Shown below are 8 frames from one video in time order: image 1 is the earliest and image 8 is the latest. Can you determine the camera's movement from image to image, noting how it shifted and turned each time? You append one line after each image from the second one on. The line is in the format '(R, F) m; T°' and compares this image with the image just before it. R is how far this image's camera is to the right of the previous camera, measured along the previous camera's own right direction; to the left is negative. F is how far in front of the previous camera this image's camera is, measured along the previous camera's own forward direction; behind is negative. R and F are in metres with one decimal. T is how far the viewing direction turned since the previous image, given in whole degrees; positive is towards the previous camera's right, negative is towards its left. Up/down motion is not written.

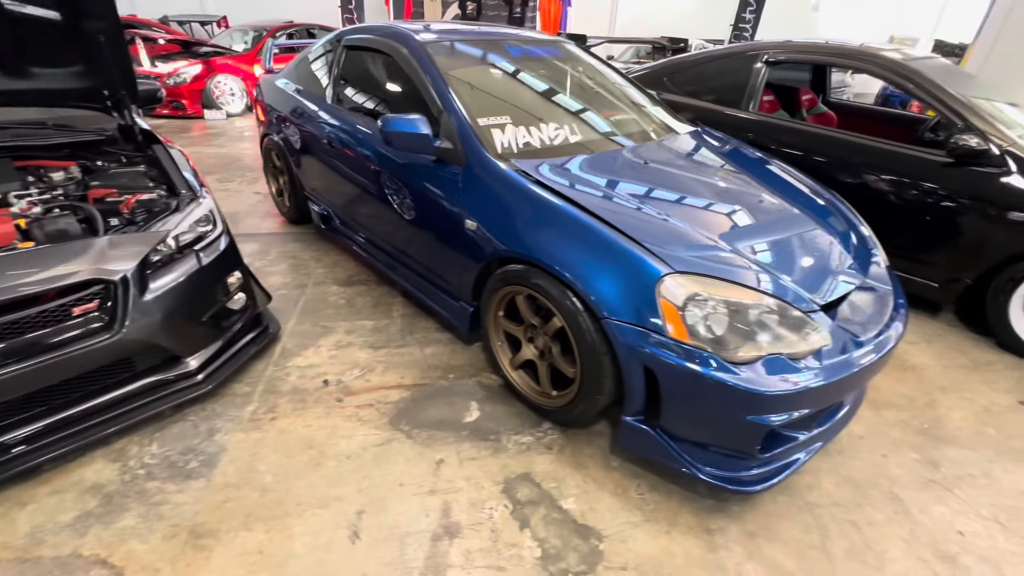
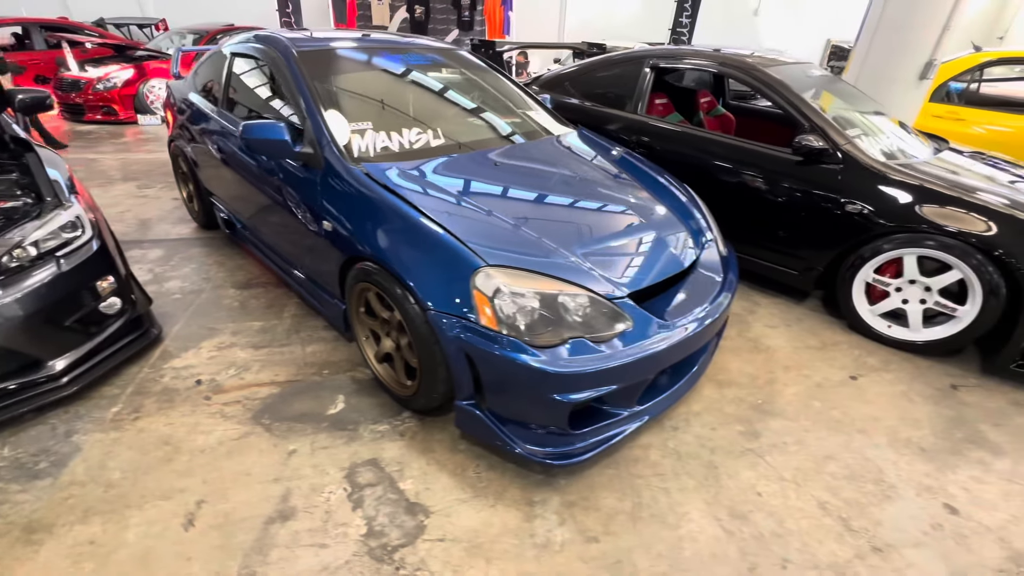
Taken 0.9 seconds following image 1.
(+0.5, -0.1) m; +3°
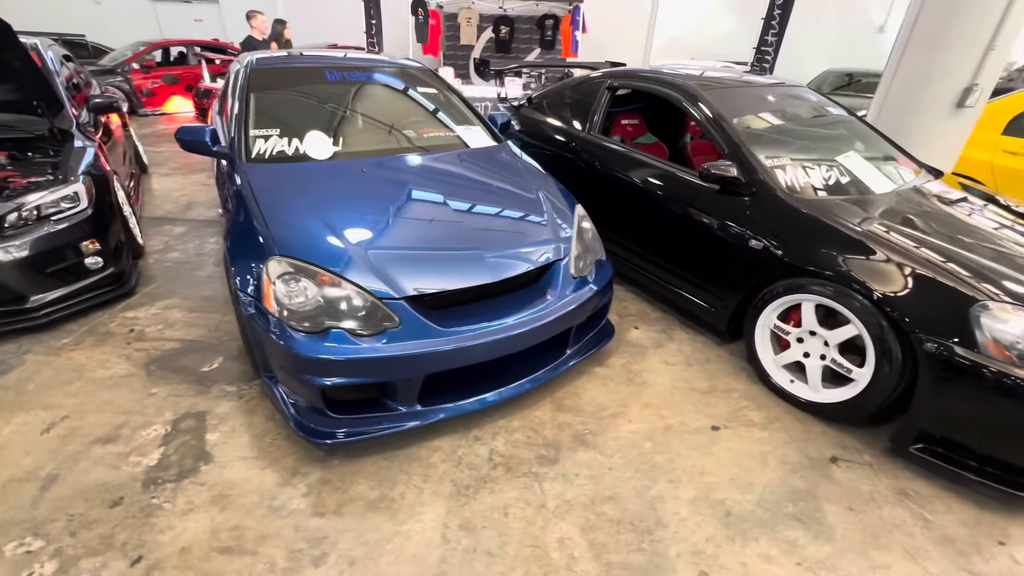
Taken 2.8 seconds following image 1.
(+1.1, 0.0) m; -13°
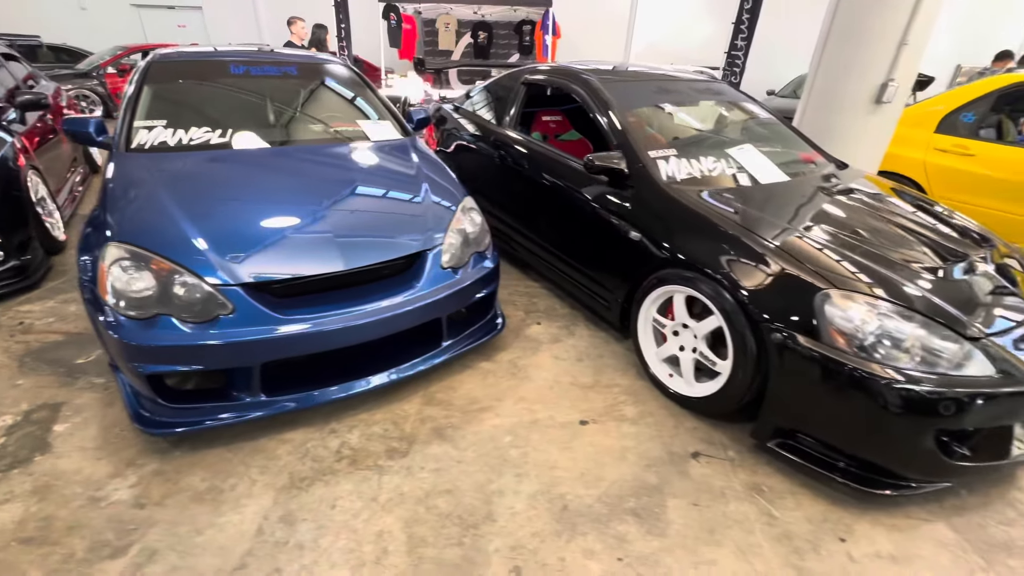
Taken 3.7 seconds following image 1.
(+0.6, 0.0) m; 0°
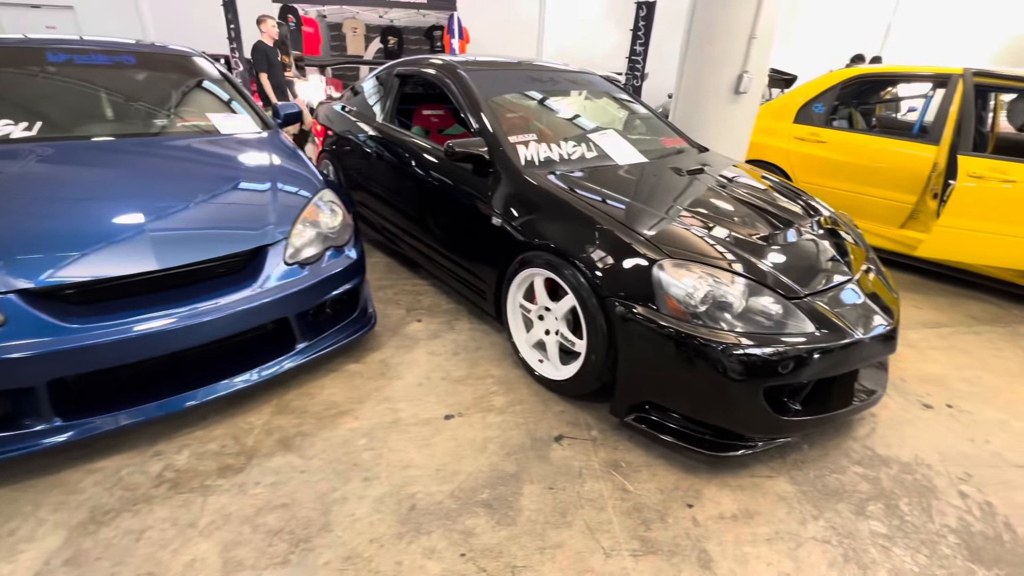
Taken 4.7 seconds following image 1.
(+0.4, +0.1) m; +7°
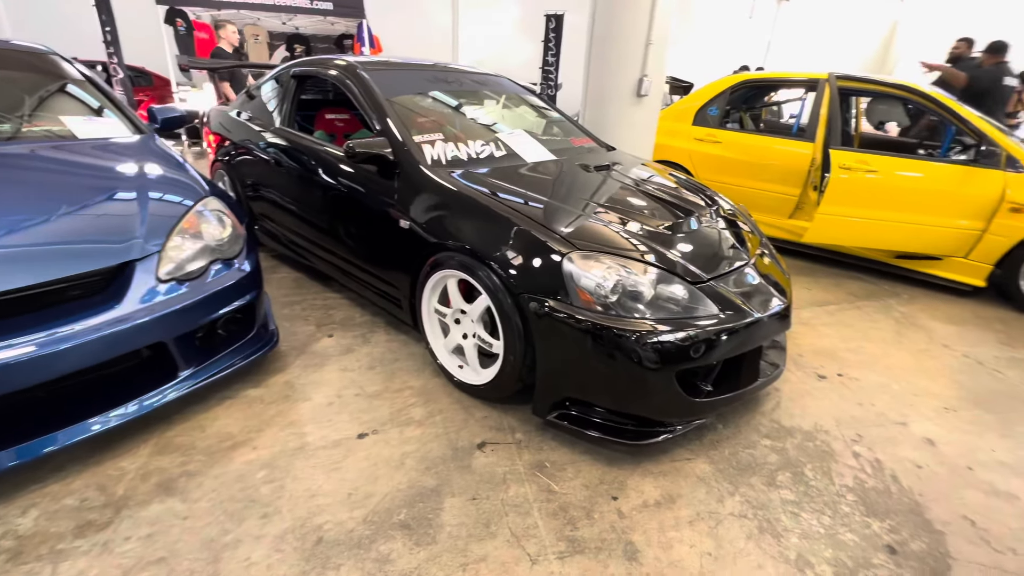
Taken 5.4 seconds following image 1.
(+0.1, +0.1) m; +8°
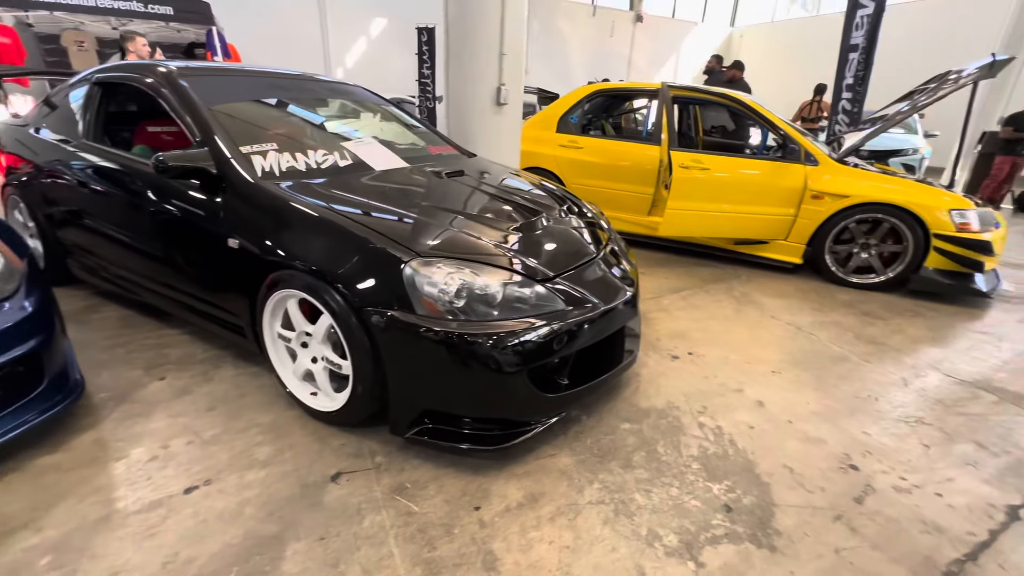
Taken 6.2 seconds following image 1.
(+0.2, 0.0) m; +12°
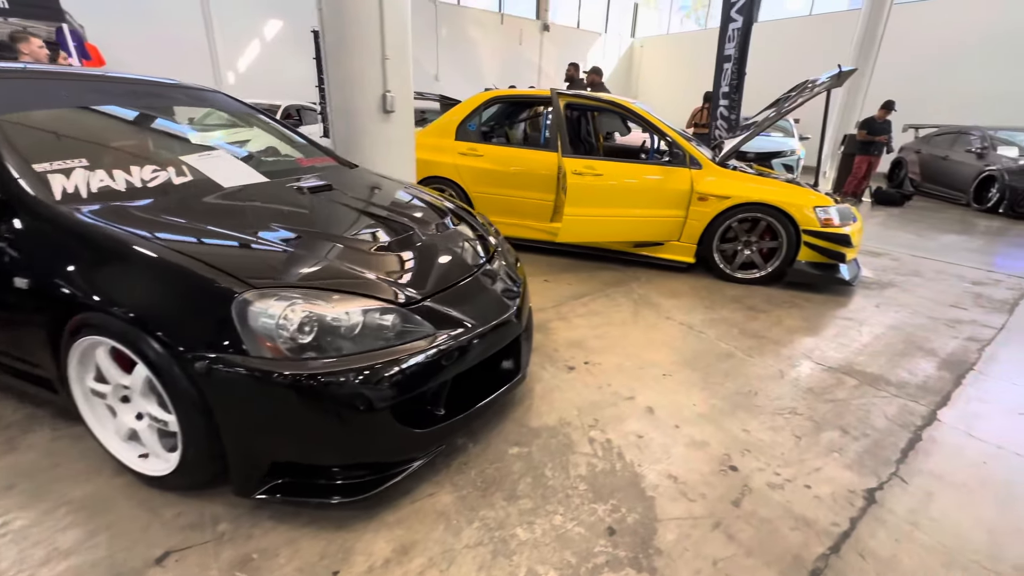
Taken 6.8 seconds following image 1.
(+0.2, +0.1) m; +9°
